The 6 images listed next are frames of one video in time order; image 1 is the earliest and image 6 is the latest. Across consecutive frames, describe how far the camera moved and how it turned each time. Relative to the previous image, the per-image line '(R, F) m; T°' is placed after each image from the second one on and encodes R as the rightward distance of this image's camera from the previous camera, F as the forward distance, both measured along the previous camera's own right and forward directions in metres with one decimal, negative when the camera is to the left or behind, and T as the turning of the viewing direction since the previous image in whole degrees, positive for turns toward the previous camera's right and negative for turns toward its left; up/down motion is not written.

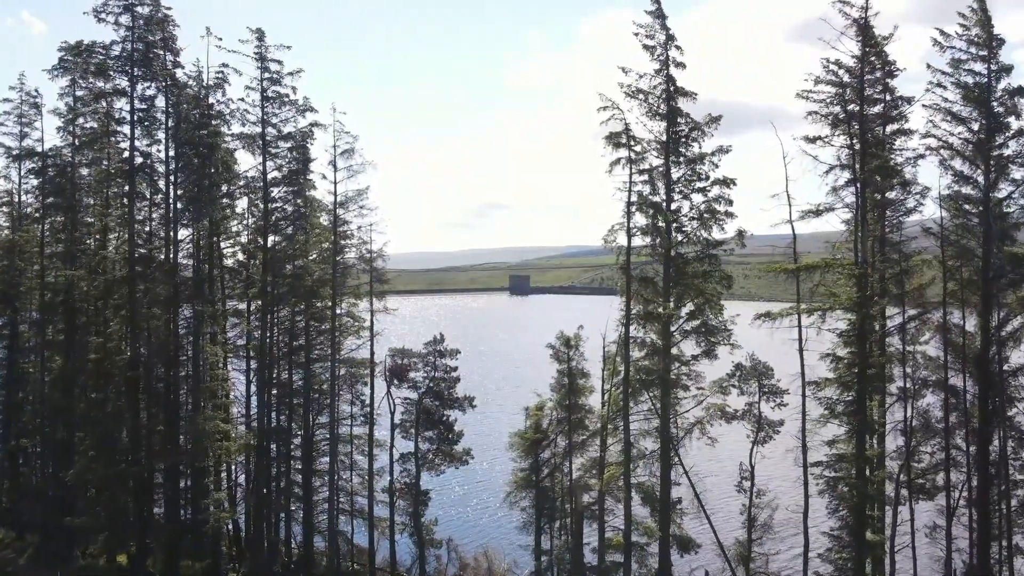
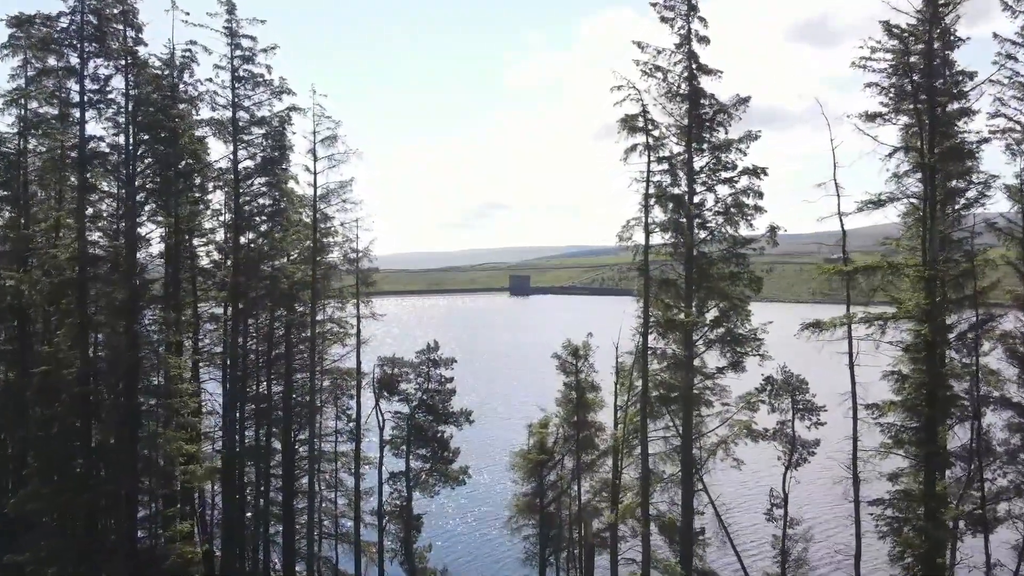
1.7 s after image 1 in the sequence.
(-0.1, +2.5) m; 0°
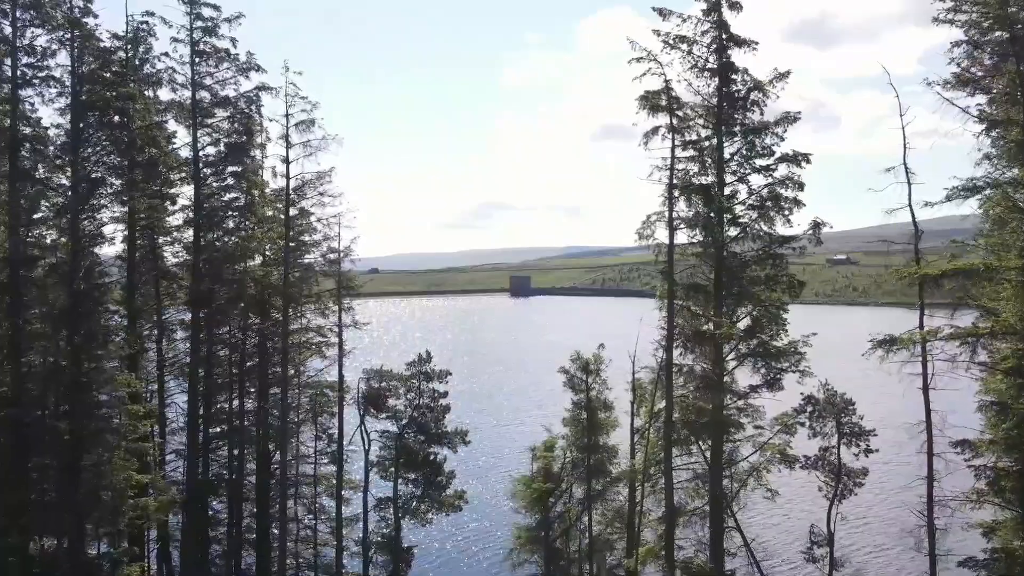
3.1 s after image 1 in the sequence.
(0.0, +2.6) m; 0°
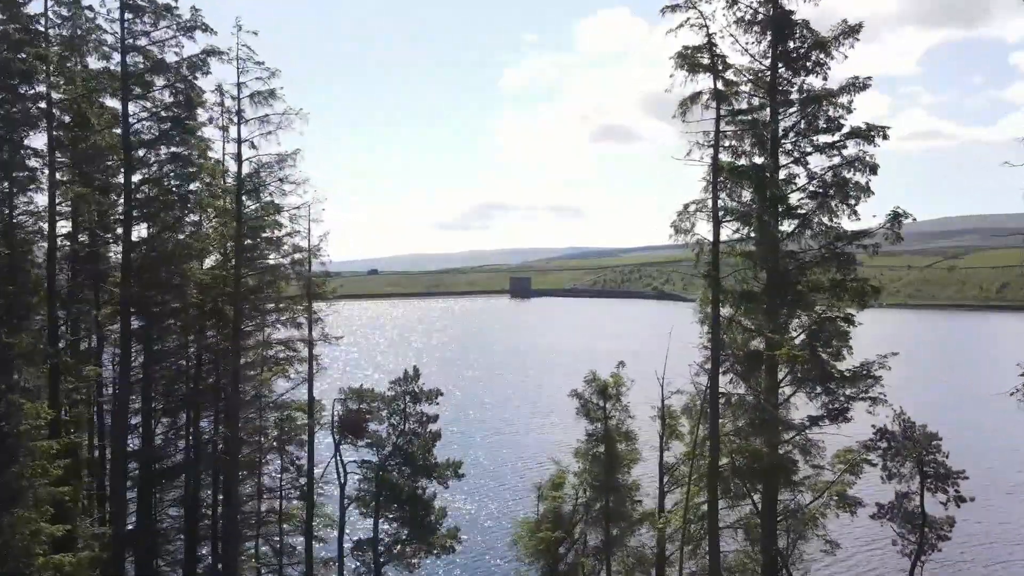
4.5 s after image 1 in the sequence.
(0.0, +3.2) m; 0°
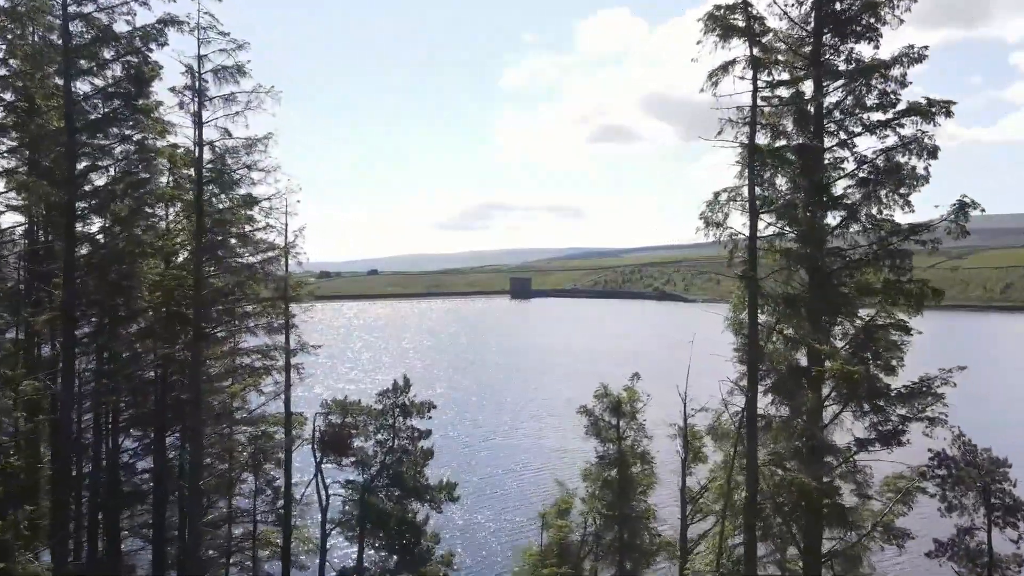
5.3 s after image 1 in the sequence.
(0.0, +1.8) m; 0°
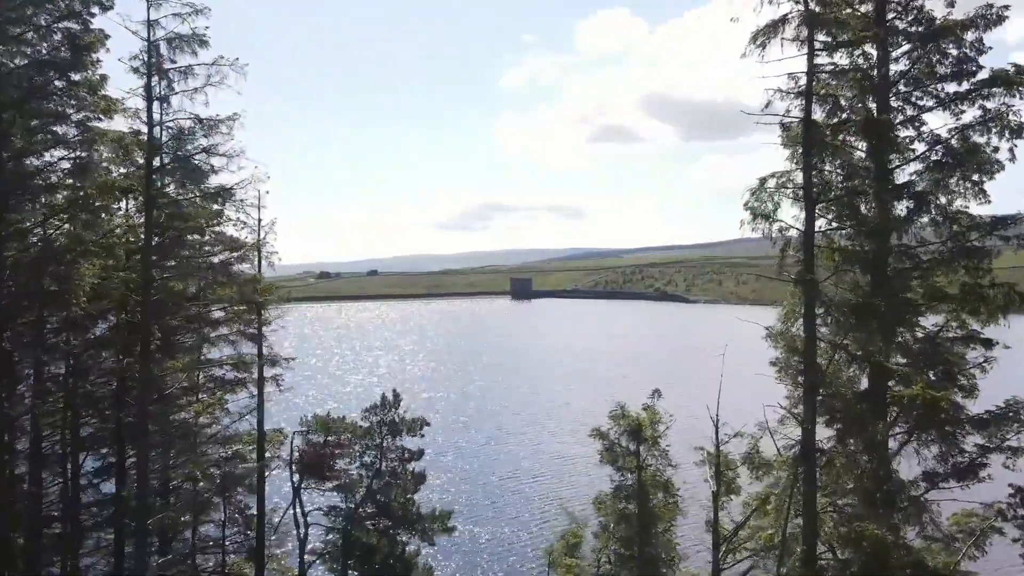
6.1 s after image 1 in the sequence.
(0.0, +1.9) m; 0°
